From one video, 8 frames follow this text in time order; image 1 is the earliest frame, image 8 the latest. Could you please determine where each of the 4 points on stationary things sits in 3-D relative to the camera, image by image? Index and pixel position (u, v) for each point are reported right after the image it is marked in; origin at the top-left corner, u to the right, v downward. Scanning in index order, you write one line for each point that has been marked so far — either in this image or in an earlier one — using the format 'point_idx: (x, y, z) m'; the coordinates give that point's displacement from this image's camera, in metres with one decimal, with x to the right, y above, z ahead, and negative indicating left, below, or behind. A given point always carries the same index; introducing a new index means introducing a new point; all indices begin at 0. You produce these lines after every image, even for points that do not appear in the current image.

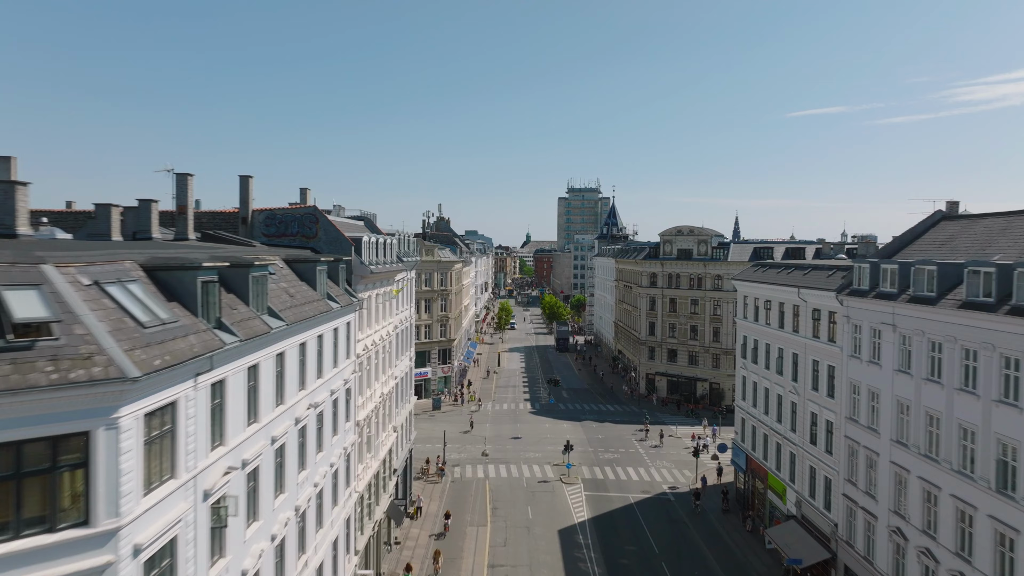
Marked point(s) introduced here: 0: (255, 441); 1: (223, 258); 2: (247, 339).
0: (-3.8, -2.3, +17.8) m
1: (-4.8, +0.5, +20.0) m
2: (-3.6, -0.7, +16.4) m
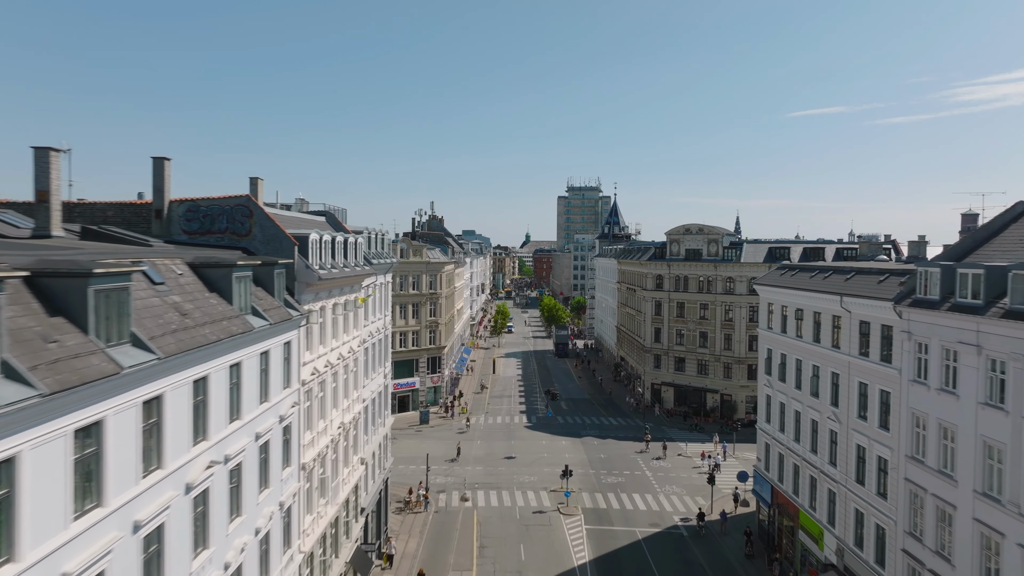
0: (-4.1, -2.5, +12.0) m
1: (-5.1, +0.3, +14.1) m
2: (-3.9, -0.9, +10.5) m
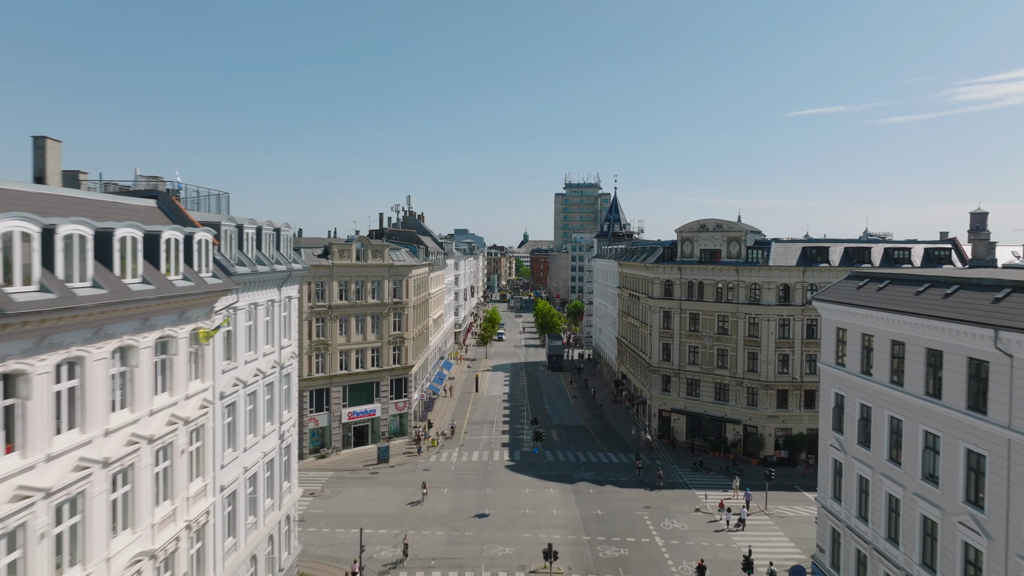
0: (-5.1, -2.9, -0.3) m
1: (-6.1, -0.1, +1.8) m
2: (-4.9, -1.3, -1.8) m
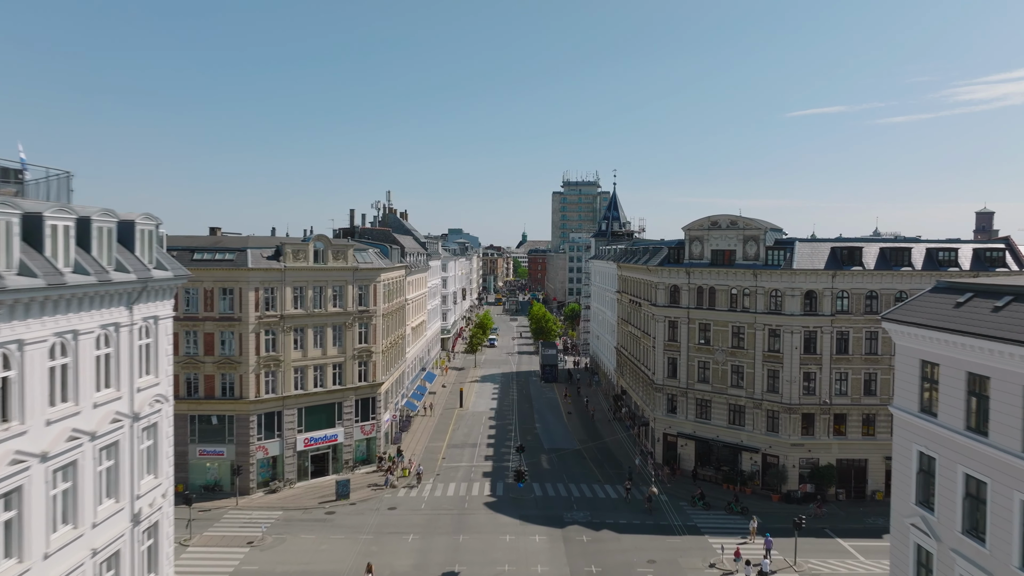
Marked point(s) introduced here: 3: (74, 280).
0: (-5.9, -3.1, -8.4) m
1: (-6.9, -0.4, -6.3) m
2: (-5.7, -1.6, -9.9) m
3: (-5.8, +0.1, +16.3) m
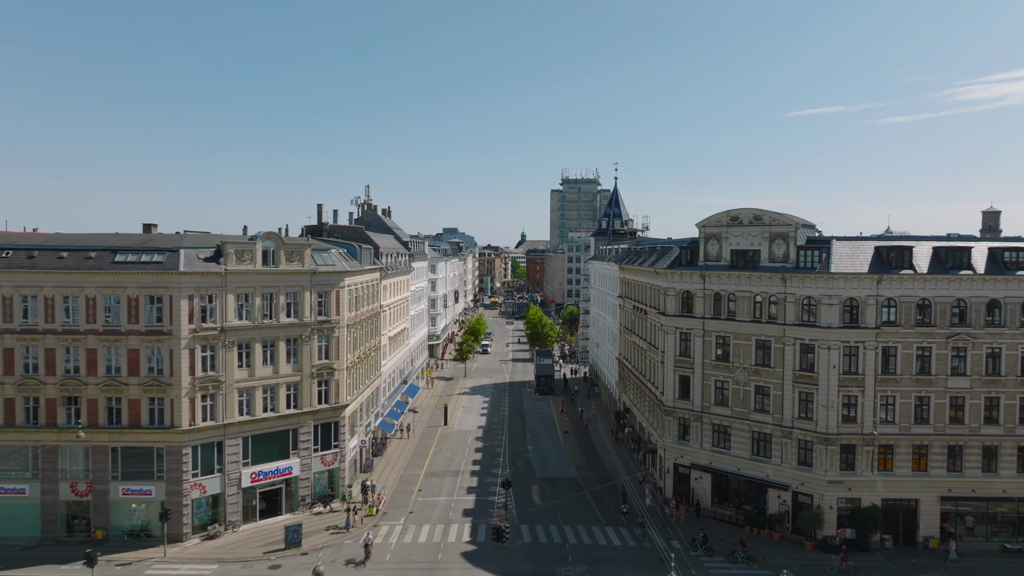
0: (-6.5, -3.4, -16.2) m
1: (-7.4, -0.7, -14.1) m
2: (-6.3, -1.8, -17.7) m
3: (-6.3, -0.2, +8.5) m
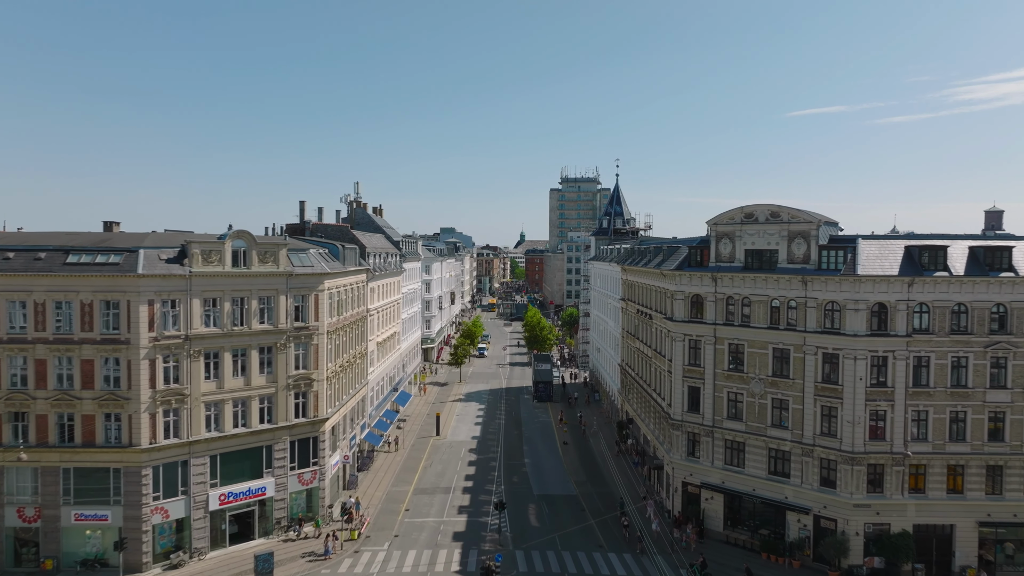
0: (-6.6, -3.5, -20.1) m
1: (-7.6, -0.8, -18.0) m
2: (-6.4, -2.0, -21.6) m
3: (-6.5, -0.3, +4.6) m
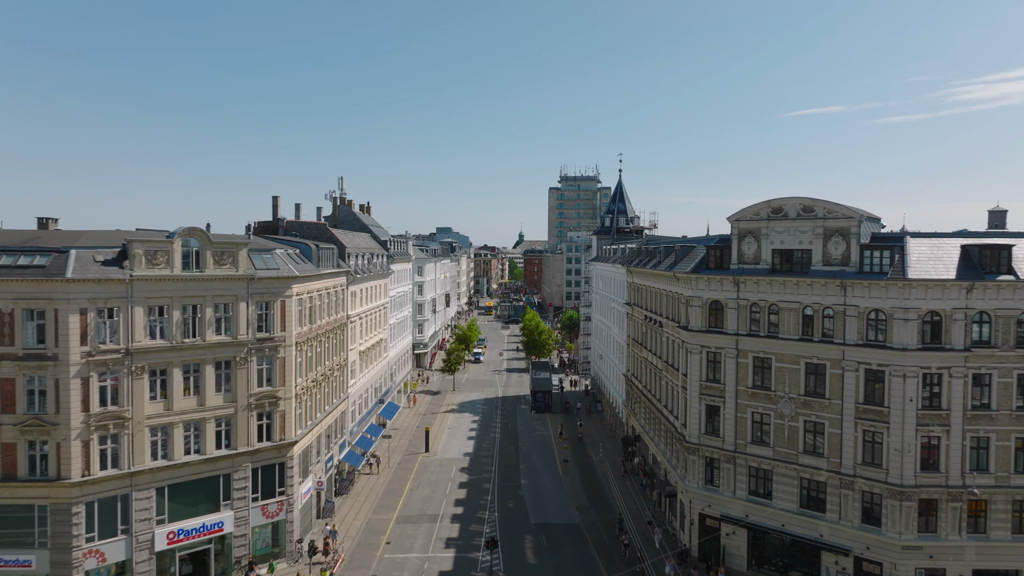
0: (-6.8, -3.7, -25.4) m
1: (-7.8, -0.9, -23.2) m
2: (-6.6, -2.1, -26.9) m
3: (-6.7, -0.5, -0.7) m
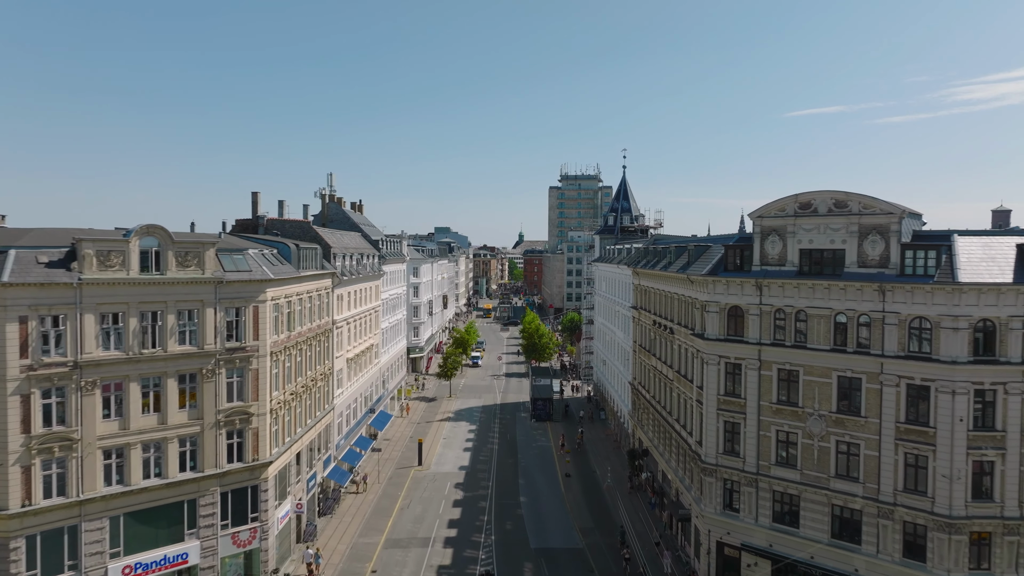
0: (-6.9, -3.8, -29.1) m
1: (-7.8, -1.0, -27.0) m
2: (-6.7, -2.2, -30.6) m
3: (-6.8, -0.6, -4.4) m
